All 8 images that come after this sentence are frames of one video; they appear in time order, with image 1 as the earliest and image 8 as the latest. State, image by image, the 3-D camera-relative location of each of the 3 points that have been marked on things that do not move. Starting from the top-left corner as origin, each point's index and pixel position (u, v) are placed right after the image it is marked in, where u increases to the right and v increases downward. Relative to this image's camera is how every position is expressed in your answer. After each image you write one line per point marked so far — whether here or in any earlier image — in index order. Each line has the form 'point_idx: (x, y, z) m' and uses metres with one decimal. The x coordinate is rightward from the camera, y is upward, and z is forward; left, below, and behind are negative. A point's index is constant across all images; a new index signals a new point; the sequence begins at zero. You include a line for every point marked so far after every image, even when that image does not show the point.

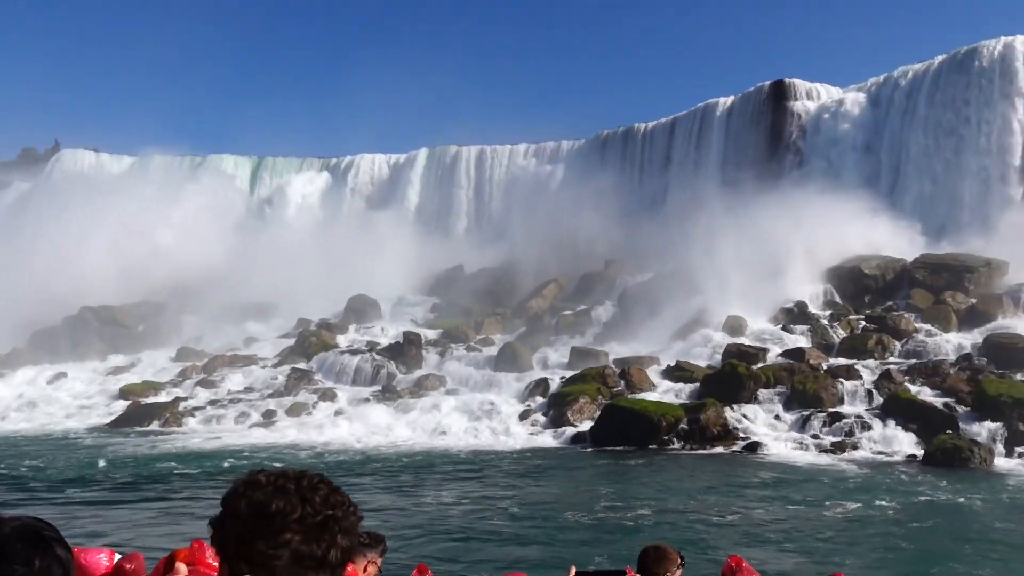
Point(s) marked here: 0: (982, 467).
0: (+6.5, -2.5, +13.0) m
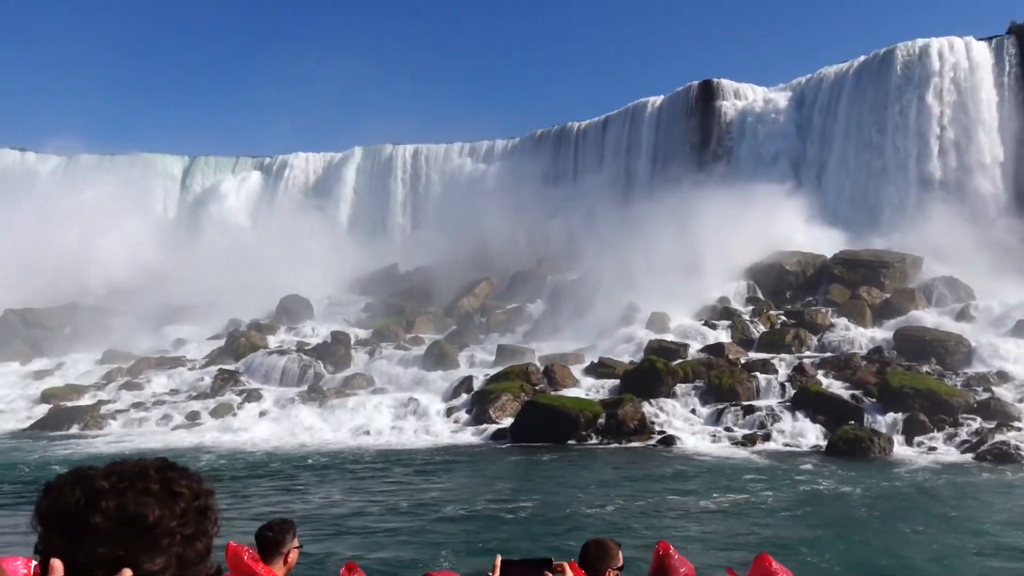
0: (+5.4, -2.4, +13.6) m
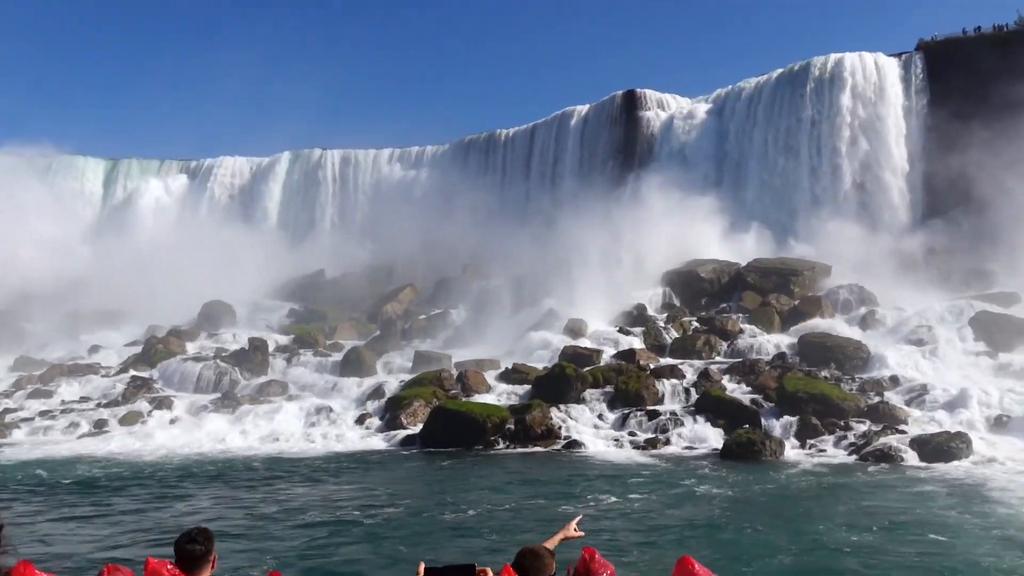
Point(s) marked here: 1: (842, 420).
0: (+3.9, -2.6, +14.1) m
1: (+5.5, -2.2, +15.6) m
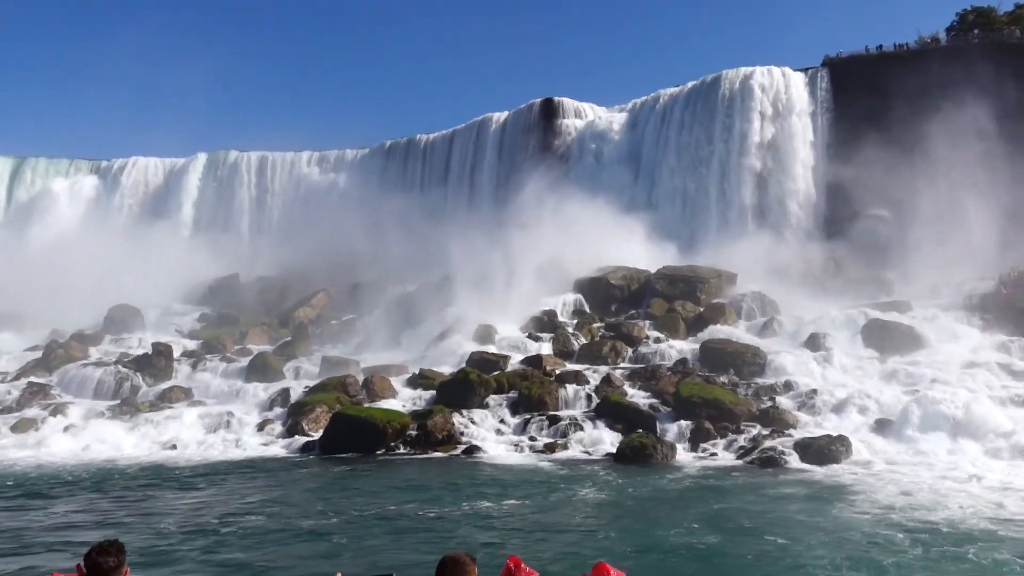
0: (+2.3, -2.7, +14.5) m
1: (+3.8, -2.3, +16.1) m
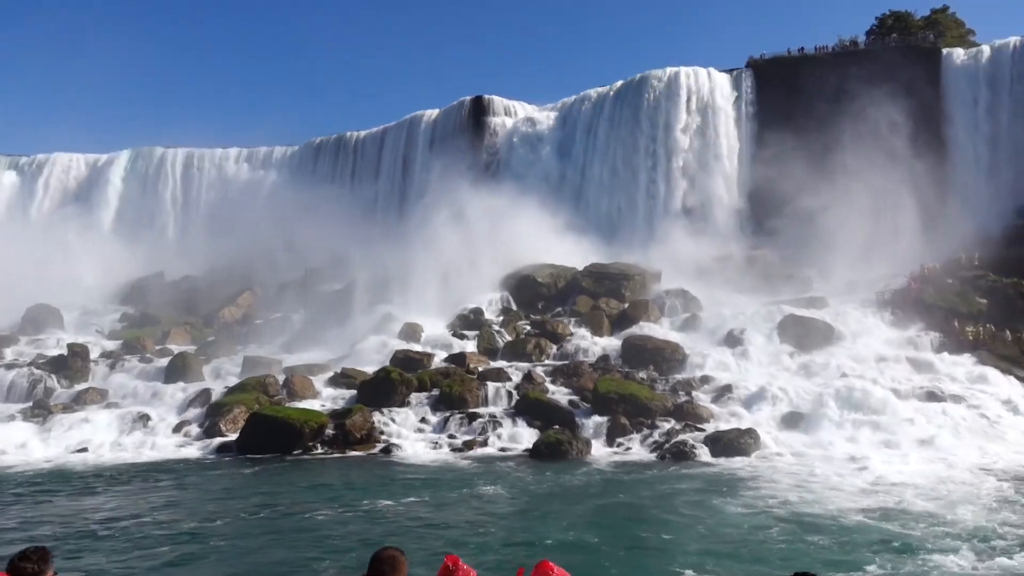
0: (+1.0, -2.7, +14.8) m
1: (+2.4, -2.3, +16.4) m
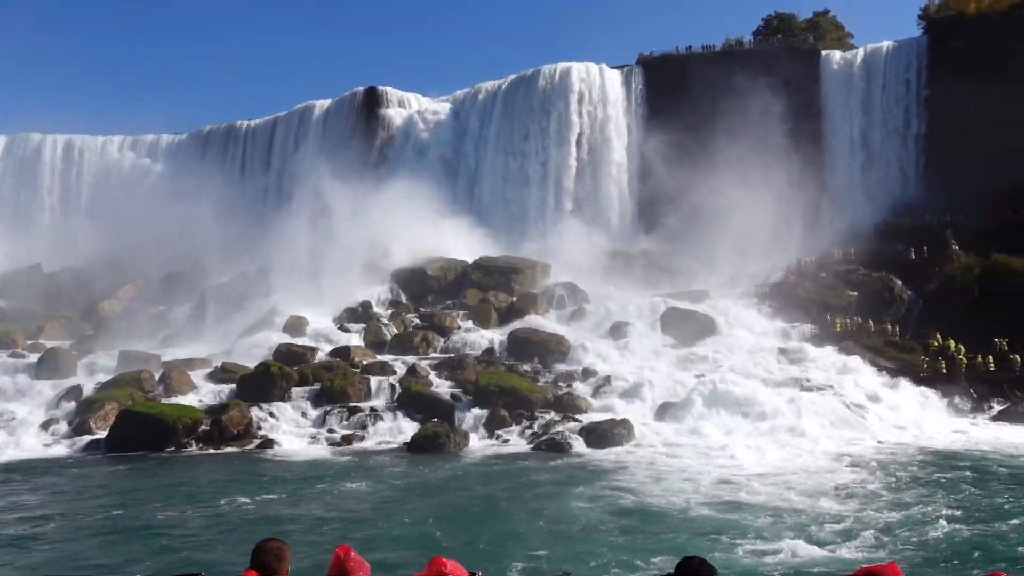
0: (-0.9, -2.6, +14.9) m
1: (+0.3, -2.2, +16.6) m
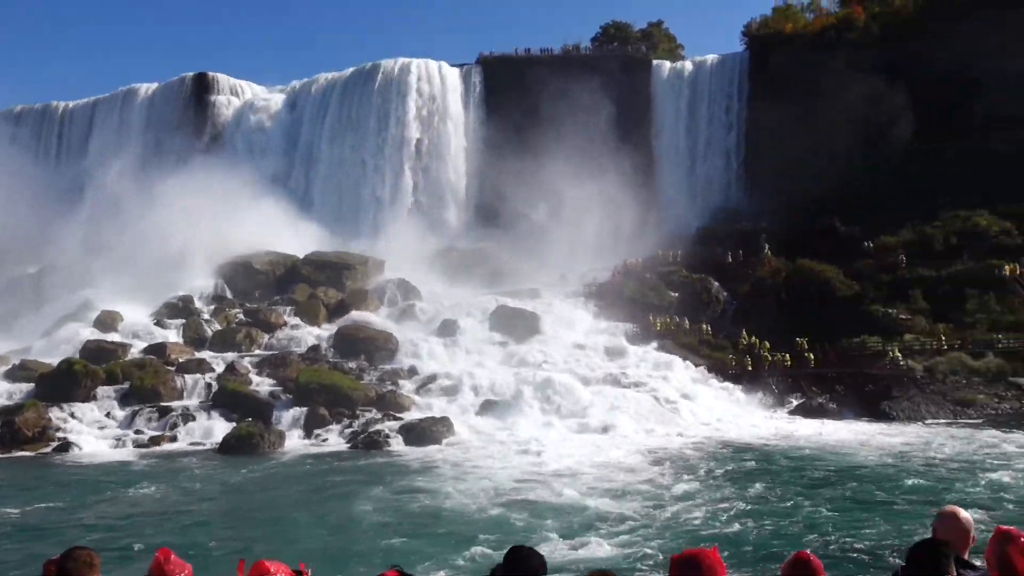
0: (-3.8, -2.5, +14.5) m
1: (-2.9, -2.1, +16.5) m
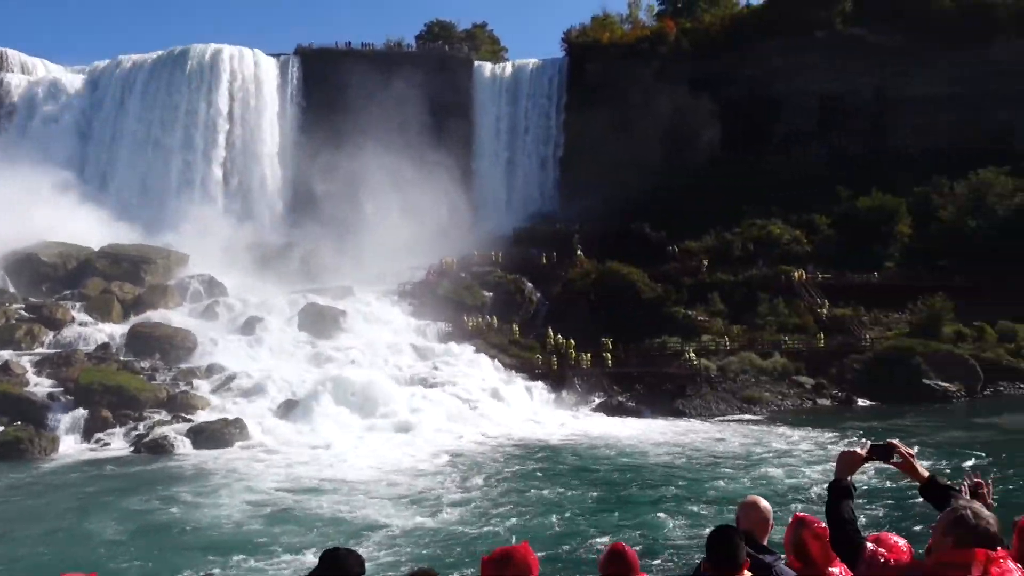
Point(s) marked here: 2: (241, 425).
0: (-6.8, -2.4, +13.5) m
1: (-6.3, -2.1, +15.6) m
2: (-4.2, -2.1, +14.6) m
